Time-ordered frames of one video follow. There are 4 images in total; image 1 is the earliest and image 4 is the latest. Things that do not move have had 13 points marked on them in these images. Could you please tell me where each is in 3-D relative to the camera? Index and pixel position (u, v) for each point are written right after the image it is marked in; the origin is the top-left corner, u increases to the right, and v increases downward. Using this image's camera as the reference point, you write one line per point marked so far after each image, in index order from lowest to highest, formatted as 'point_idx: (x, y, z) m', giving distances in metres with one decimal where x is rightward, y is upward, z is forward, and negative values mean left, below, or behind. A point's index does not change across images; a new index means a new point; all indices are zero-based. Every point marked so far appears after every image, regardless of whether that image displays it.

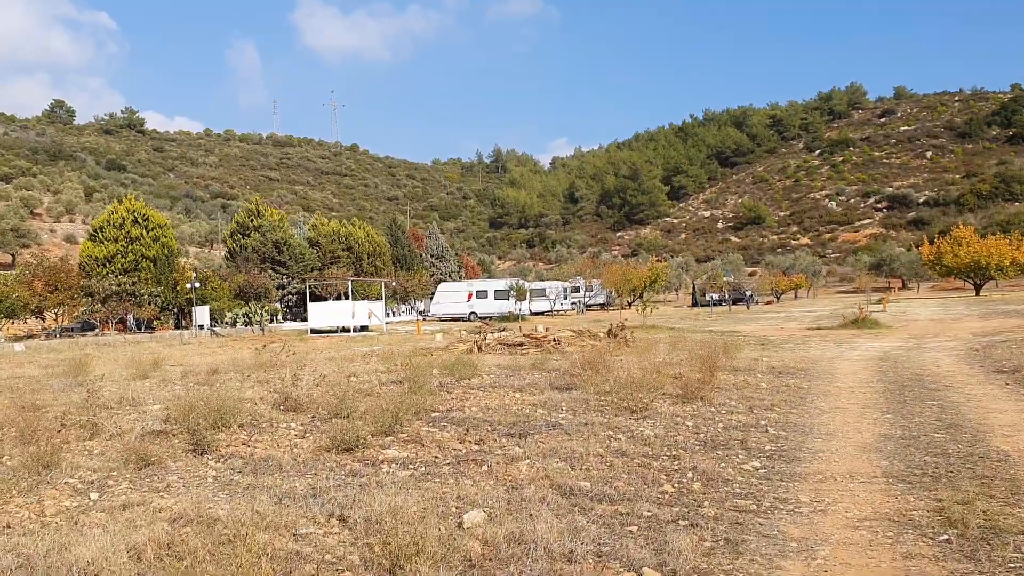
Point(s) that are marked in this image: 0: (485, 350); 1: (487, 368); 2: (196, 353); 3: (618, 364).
0: (-0.5, -1.1, +17.3) m
1: (-0.3, -1.0, +12.0) m
2: (-6.5, -1.3, +19.7) m
3: (+1.3, -0.9, +11.6) m
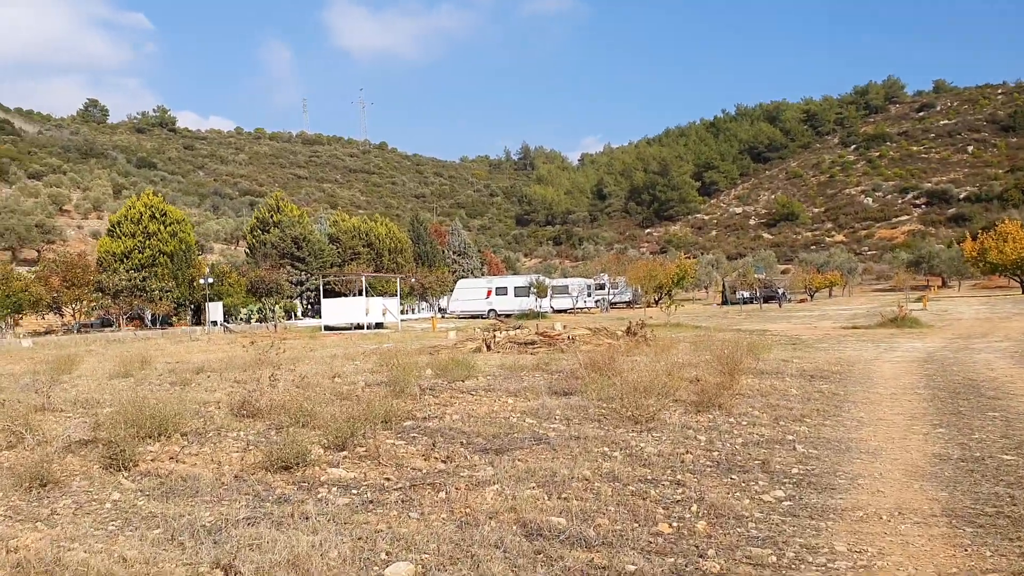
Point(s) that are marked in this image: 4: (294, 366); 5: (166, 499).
0: (-0.3, -1.0, +16.3) m
1: (-0.3, -0.9, +10.9) m
2: (-6.2, -1.2, +18.8) m
3: (+1.3, -0.9, +10.5) m
4: (-2.8, -1.0, +12.4) m
5: (-1.7, -1.0, +4.6) m
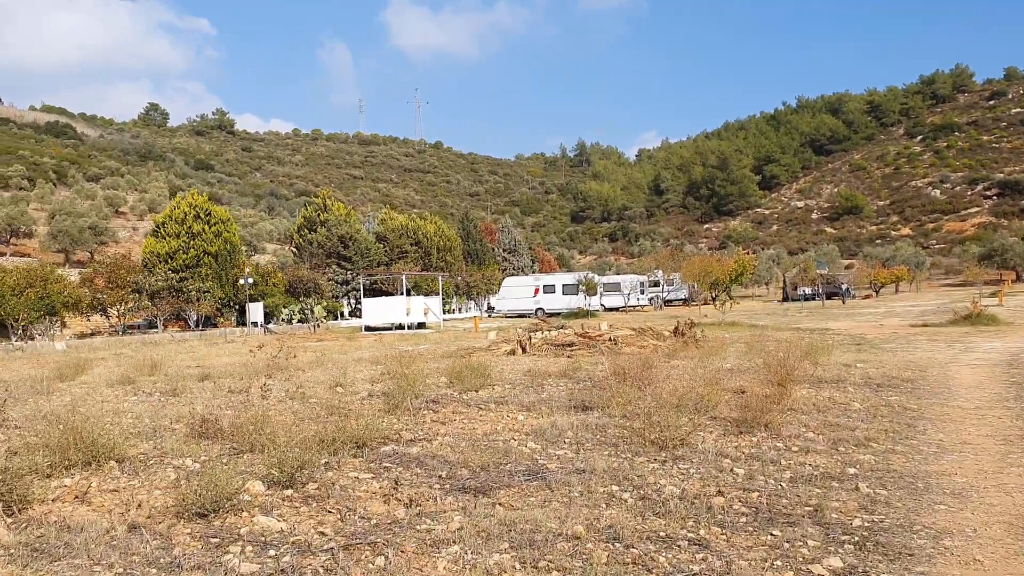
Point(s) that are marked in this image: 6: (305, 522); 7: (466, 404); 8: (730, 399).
0: (+0.3, -1.0, +15.1) m
1: (0.0, -0.9, +9.8) m
2: (-5.4, -1.2, +18.1) m
3: (+1.5, -0.8, +9.2) m
4: (-2.5, -1.0, +11.4) m
5: (-1.8, -1.0, +3.5) m
6: (-0.9, -1.0, +4.0) m
7: (-0.4, -0.9, +7.6) m
8: (+1.6, -0.8, +7.1) m
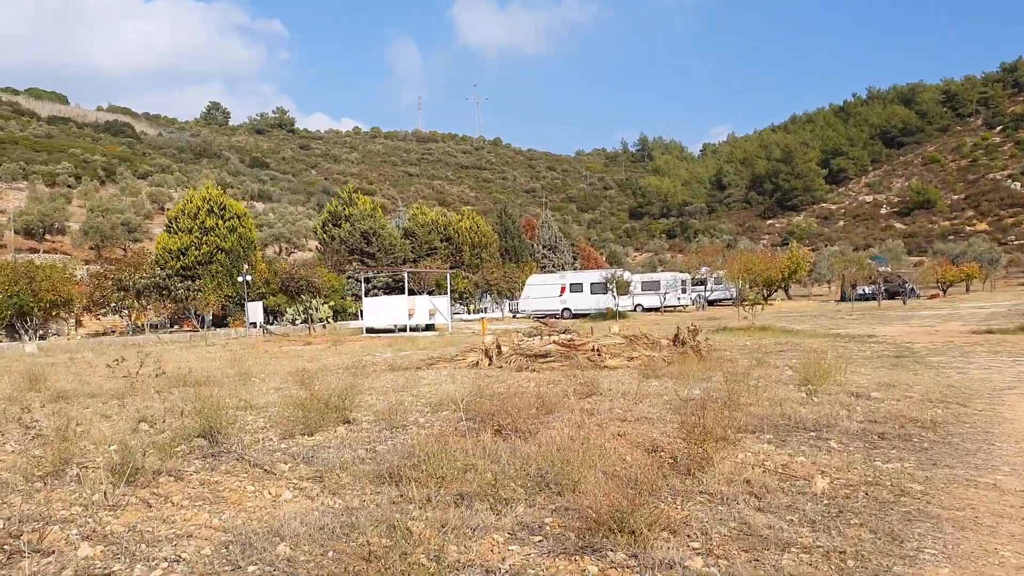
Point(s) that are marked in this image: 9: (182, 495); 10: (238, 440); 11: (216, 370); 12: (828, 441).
0: (-0.2, -1.0, +12.6) m
1: (-0.9, -0.9, +7.3) m
2: (-5.7, -1.2, +15.9) m
3: (+0.6, -0.8, +6.7) m
4: (-3.3, -1.0, +9.1) m
5: (-3.1, -1.0, +1.2) m
6: (-2.2, -1.0, +1.6) m
7: (-1.4, -0.9, +5.2) m
8: (+0.5, -0.8, +4.5) m
9: (-1.5, -1.0, +4.5) m
10: (-1.7, -0.9, +5.8) m
11: (-4.1, -1.1, +12.4) m
12: (+1.8, -0.8, +5.3) m
